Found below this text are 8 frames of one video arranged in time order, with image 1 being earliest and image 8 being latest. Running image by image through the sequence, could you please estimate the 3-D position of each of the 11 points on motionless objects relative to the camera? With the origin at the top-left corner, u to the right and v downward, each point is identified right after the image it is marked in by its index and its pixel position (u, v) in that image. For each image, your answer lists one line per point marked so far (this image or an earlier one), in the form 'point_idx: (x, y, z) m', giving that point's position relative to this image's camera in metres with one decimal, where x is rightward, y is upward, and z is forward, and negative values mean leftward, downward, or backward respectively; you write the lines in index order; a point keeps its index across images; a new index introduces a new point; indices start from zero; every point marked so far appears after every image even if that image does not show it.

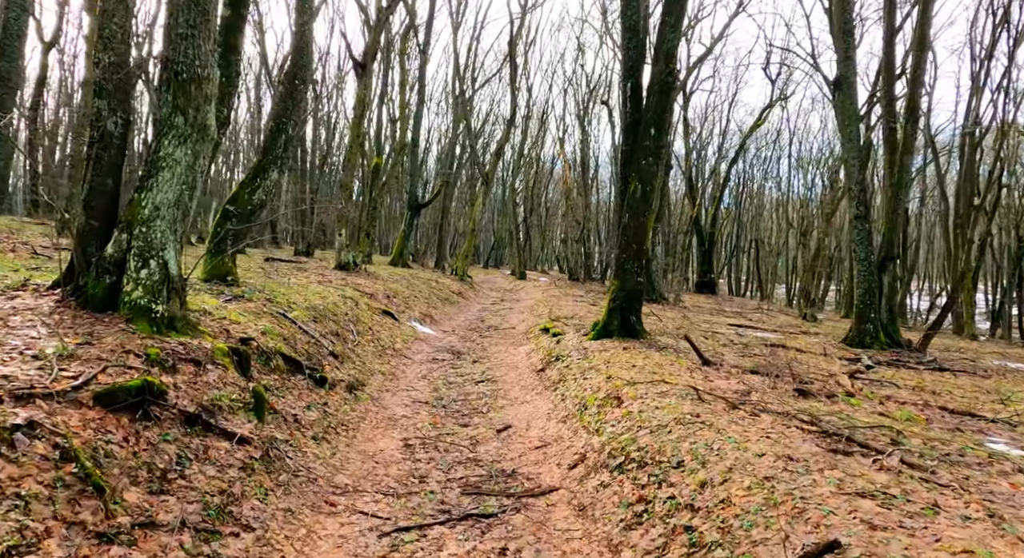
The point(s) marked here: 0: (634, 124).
0: (+2.4, +3.0, +14.5) m
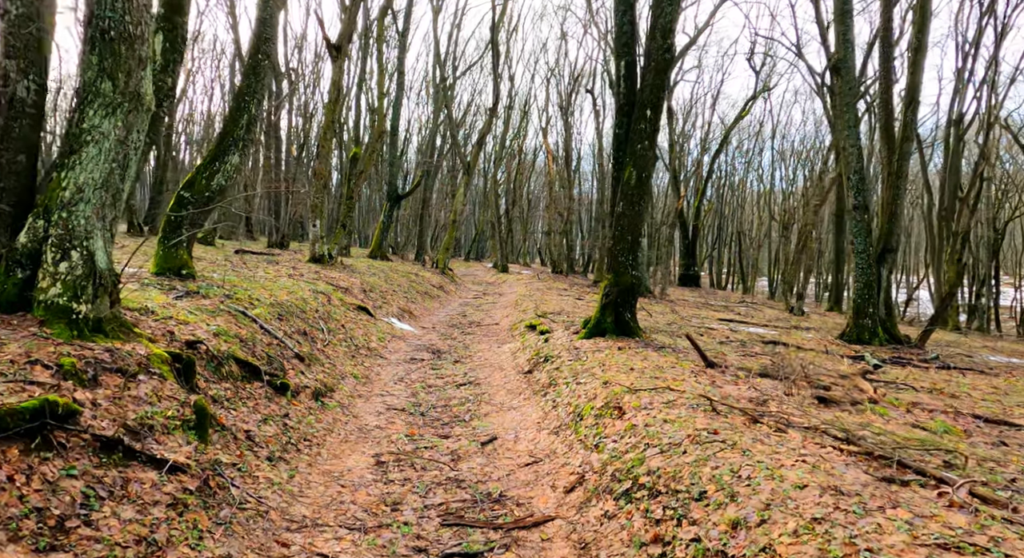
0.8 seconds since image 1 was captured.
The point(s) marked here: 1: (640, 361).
0: (+2.1, +3.1, +13.4) m
1: (+1.8, -1.2, +10.5) m
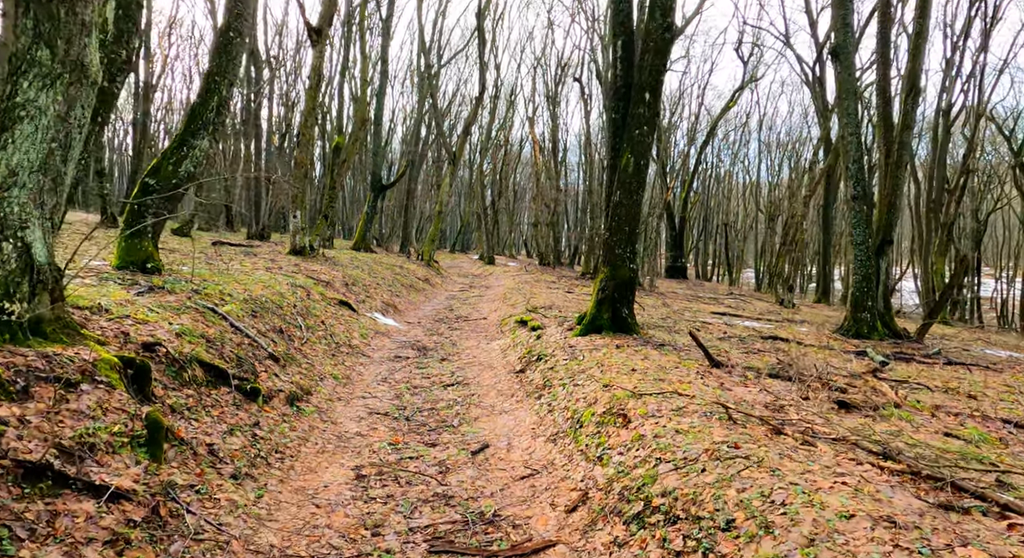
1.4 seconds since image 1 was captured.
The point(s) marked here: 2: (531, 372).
0: (+1.9, +3.2, +12.7) m
1: (+1.7, -1.1, +9.8) m
2: (+0.3, -1.4, +11.2) m
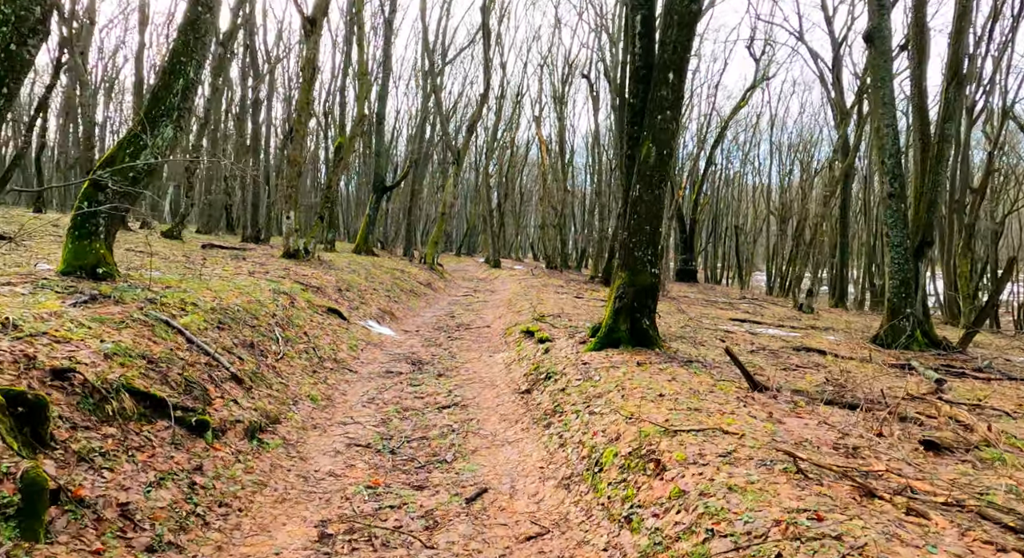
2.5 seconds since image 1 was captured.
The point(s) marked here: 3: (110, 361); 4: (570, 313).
0: (+2.0, +3.1, +11.2) m
1: (+1.7, -1.1, +8.2) m
2: (+0.3, -1.5, +9.7) m
3: (-3.6, -0.7, +6.6) m
4: (+1.3, -0.8, +16.9) m
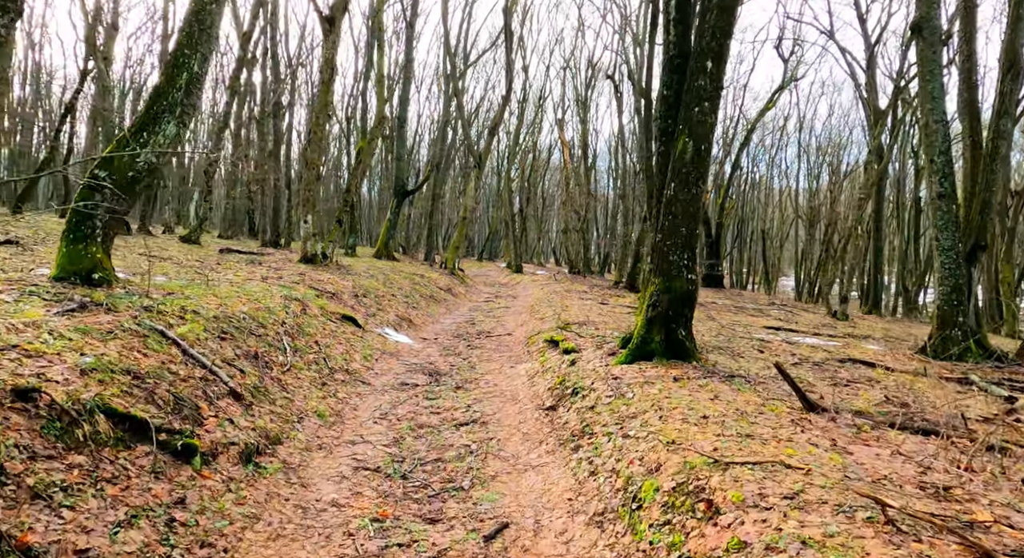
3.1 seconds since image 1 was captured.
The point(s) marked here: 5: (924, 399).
0: (+2.3, +3.0, +10.3) m
1: (+2.0, -1.2, +7.4) m
2: (+0.6, -1.6, +8.8) m
3: (-3.4, -0.8, +5.9) m
4: (+1.8, -0.9, +16.1) m
5: (+4.8, -1.4, +8.6) m
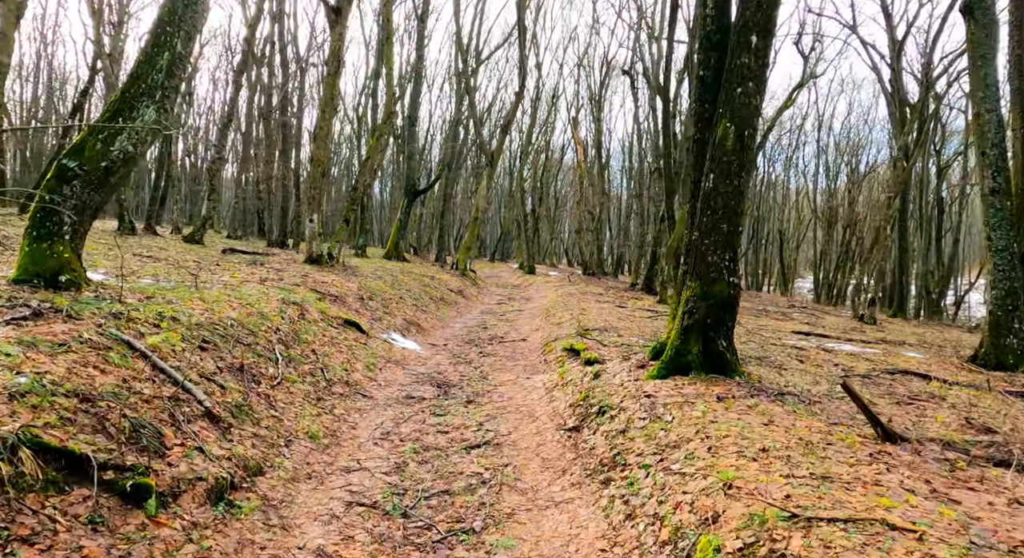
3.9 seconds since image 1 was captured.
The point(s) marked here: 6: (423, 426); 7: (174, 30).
0: (+2.6, +3.0, +9.2) m
1: (+2.1, -1.3, +6.2) m
2: (+0.8, -1.6, +7.7) m
3: (-3.2, -0.8, +4.8) m
4: (+2.1, -1.0, +15.0) m
5: (+5.0, -1.4, +7.4) m
6: (-1.1, -1.8, +9.1) m
7: (-4.3, +3.1, +9.4) m
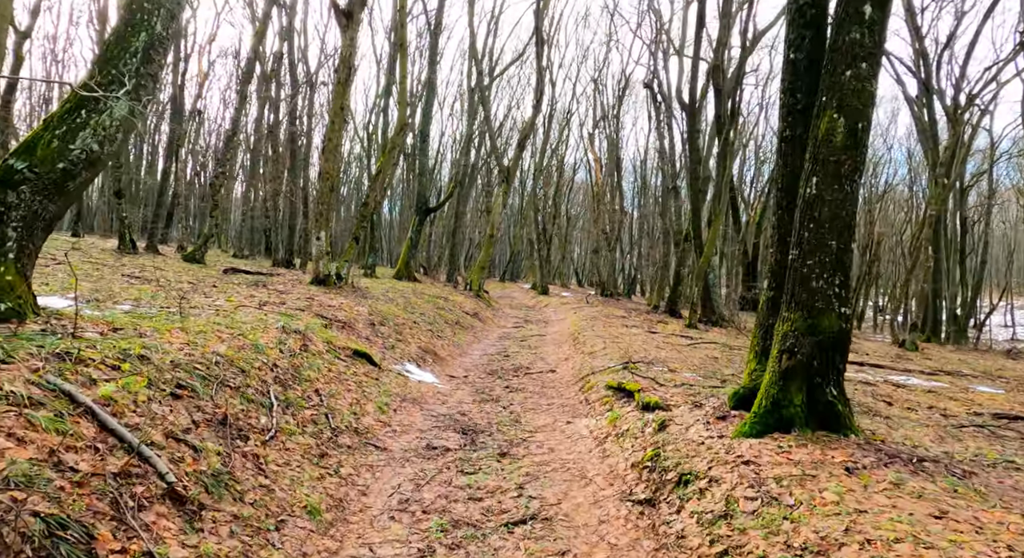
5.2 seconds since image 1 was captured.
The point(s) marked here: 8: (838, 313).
0: (+3.1, +2.7, +7.5) m
1: (+2.6, -1.5, +4.4) m
2: (+1.3, -1.9, +5.9) m
3: (-2.8, -1.0, +3.1) m
4: (+2.7, -1.4, +13.2) m
5: (+5.4, -1.7, +5.6) m
6: (-0.6, -2.1, +7.3) m
7: (-3.8, +2.9, +7.8) m
8: (+2.9, -0.3, +6.7) m
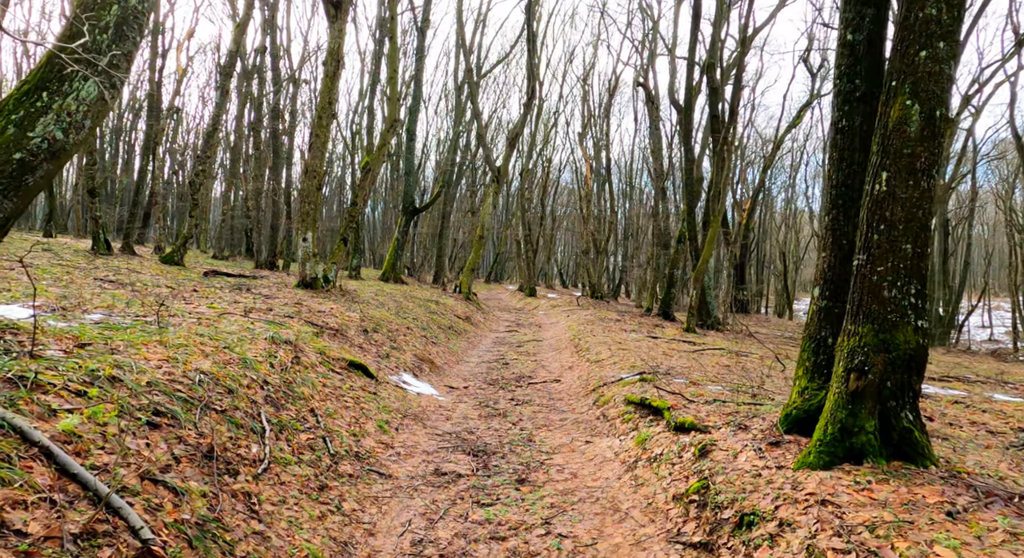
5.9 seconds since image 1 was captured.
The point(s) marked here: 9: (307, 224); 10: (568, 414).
0: (+3.3, +2.6, +6.7) m
1: (+2.9, -1.5, +3.6) m
2: (+1.5, -1.9, +5.1) m
3: (-2.4, -1.0, +2.2) m
4: (+2.8, -1.5, +12.3) m
5: (+5.7, -1.8, +4.8) m
6: (-0.4, -2.2, +6.4) m
7: (-3.5, +2.8, +6.8) m
8: (+3.2, -0.4, +5.9) m
9: (-5.5, +1.5, +20.0) m
10: (+0.8, -2.0, +10.9) m
